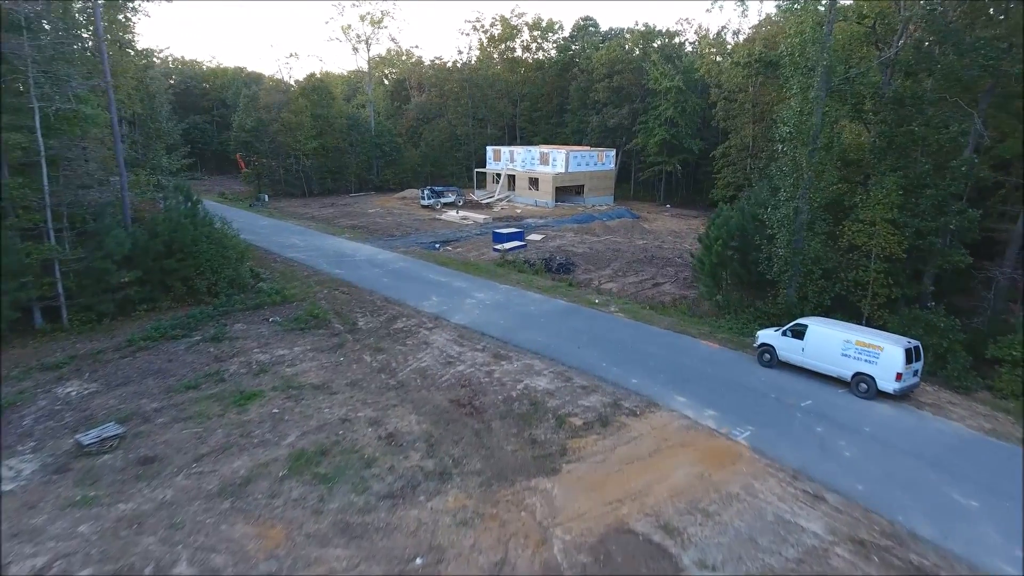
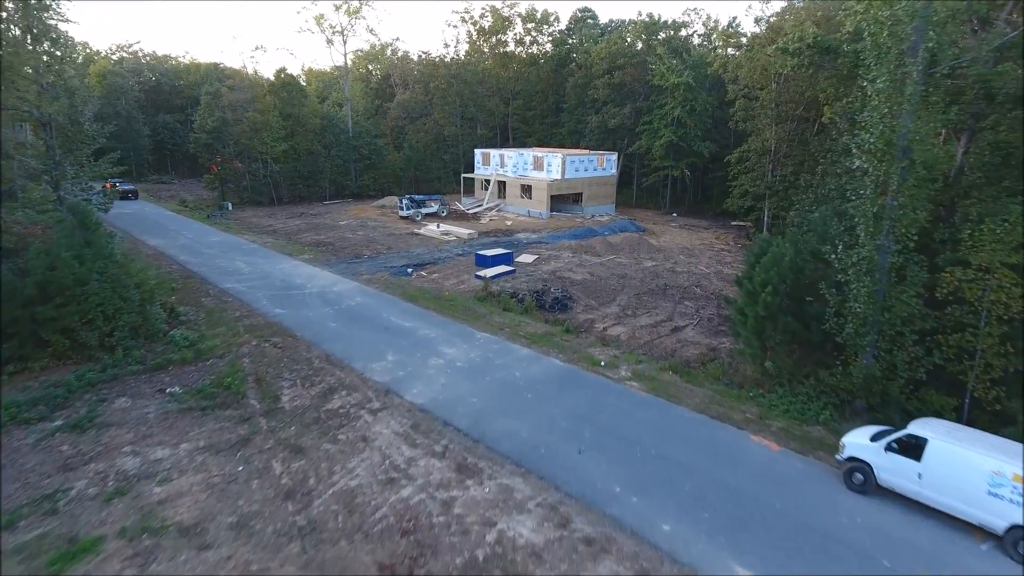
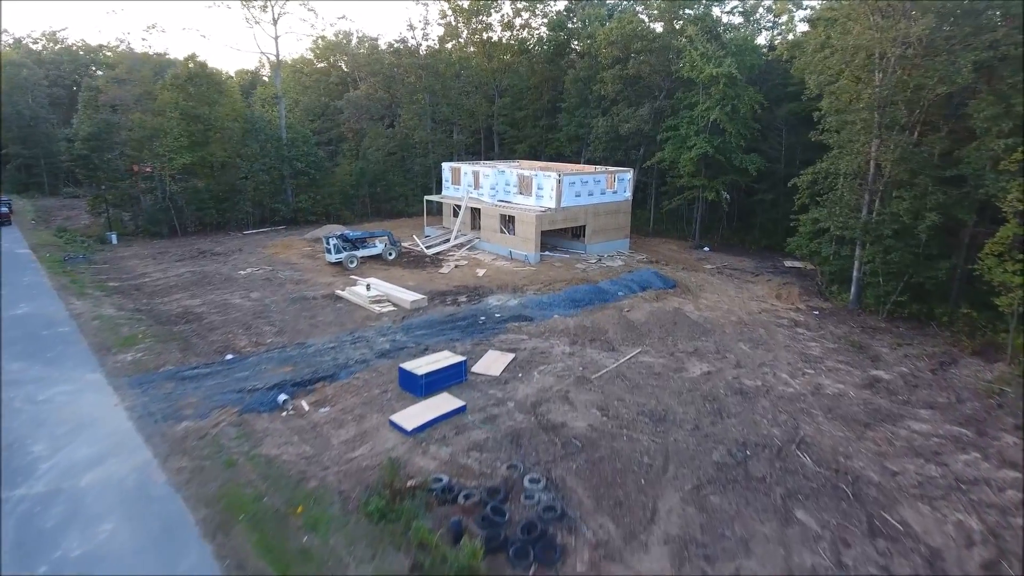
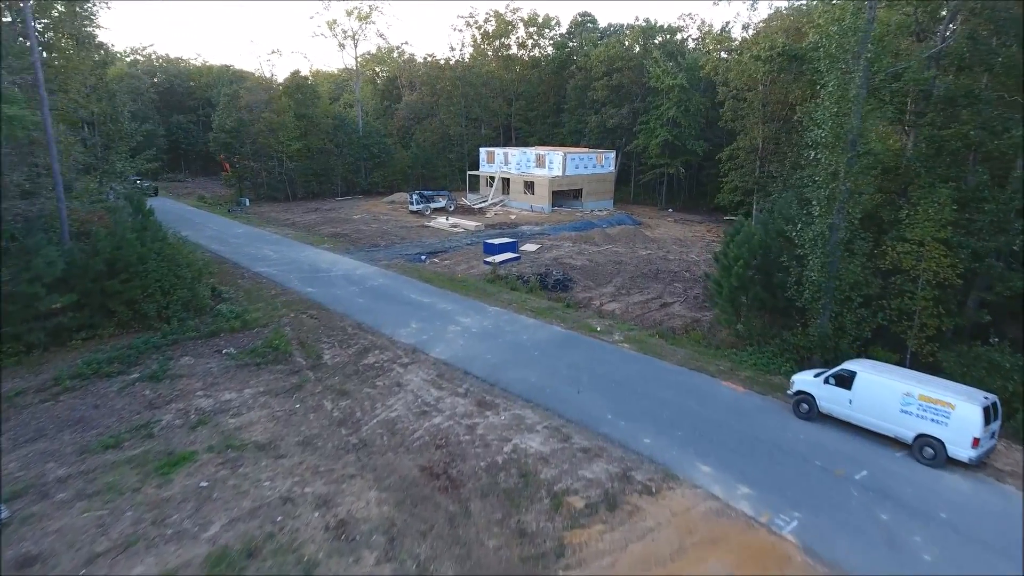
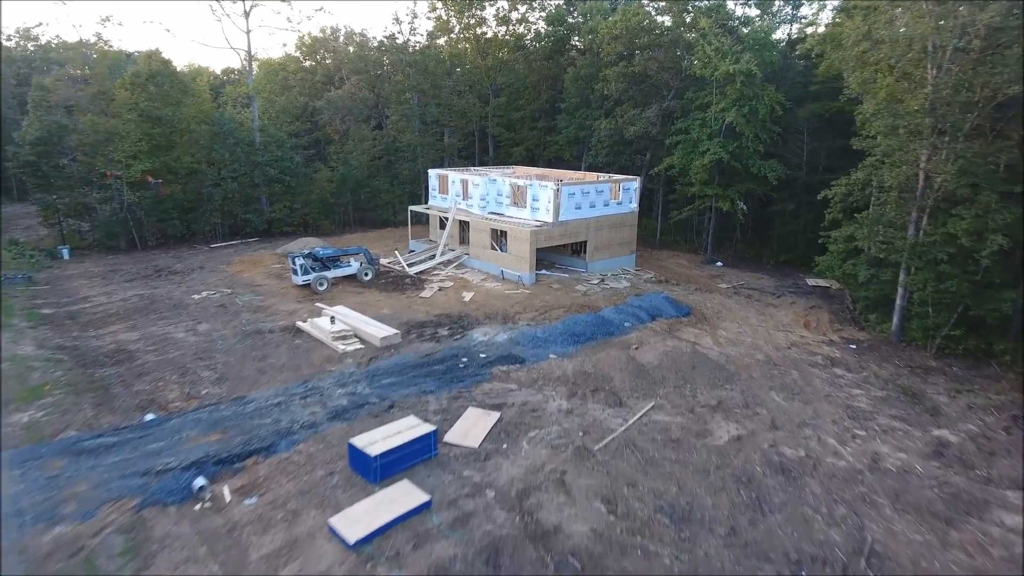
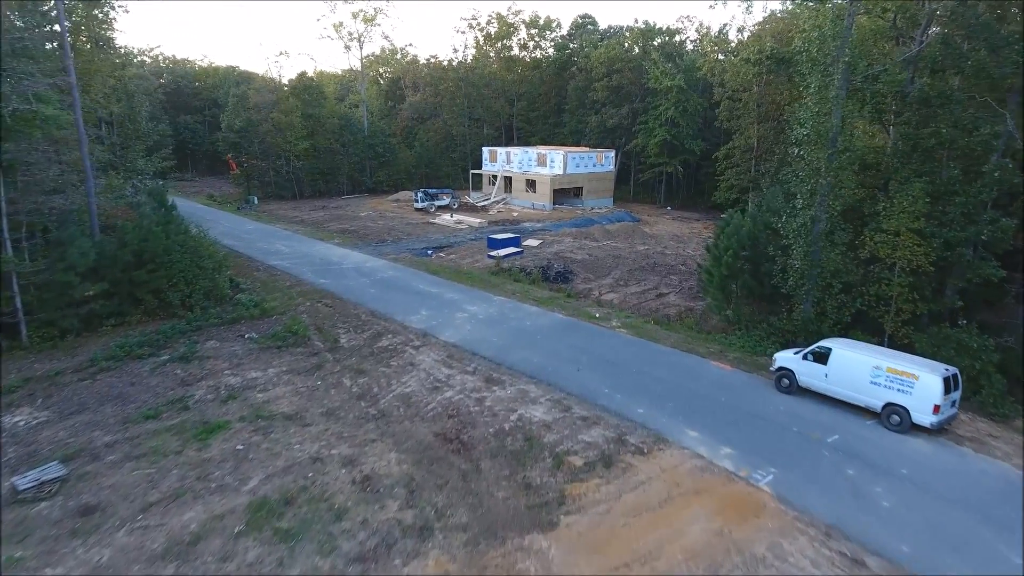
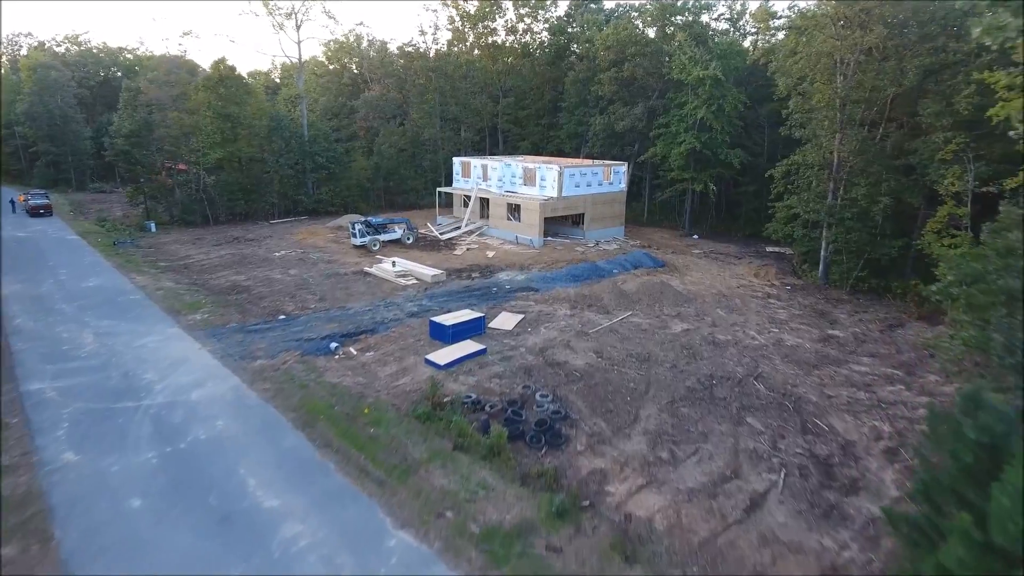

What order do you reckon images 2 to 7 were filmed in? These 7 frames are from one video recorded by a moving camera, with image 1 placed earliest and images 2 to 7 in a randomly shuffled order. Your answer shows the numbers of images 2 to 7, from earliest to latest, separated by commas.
6, 4, 2, 7, 3, 5
